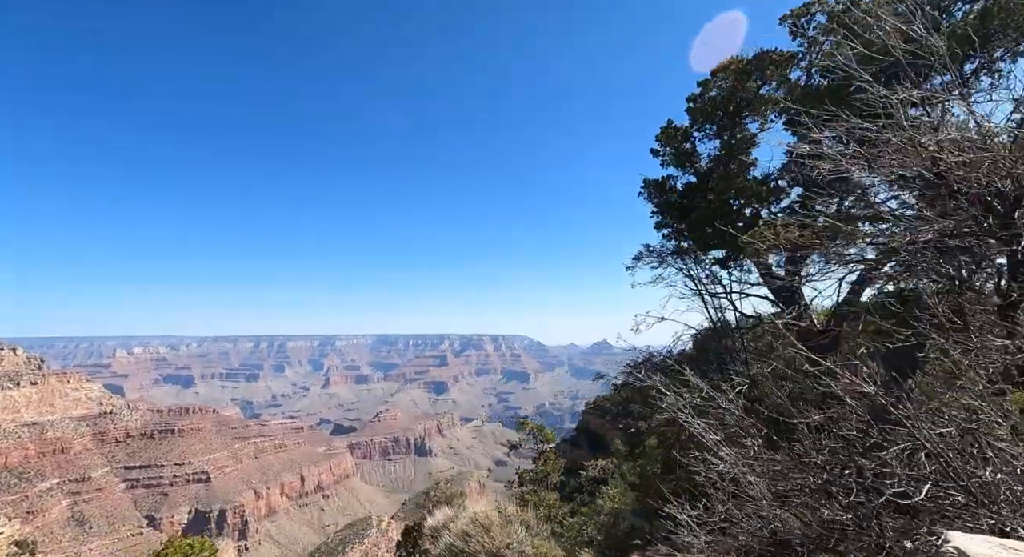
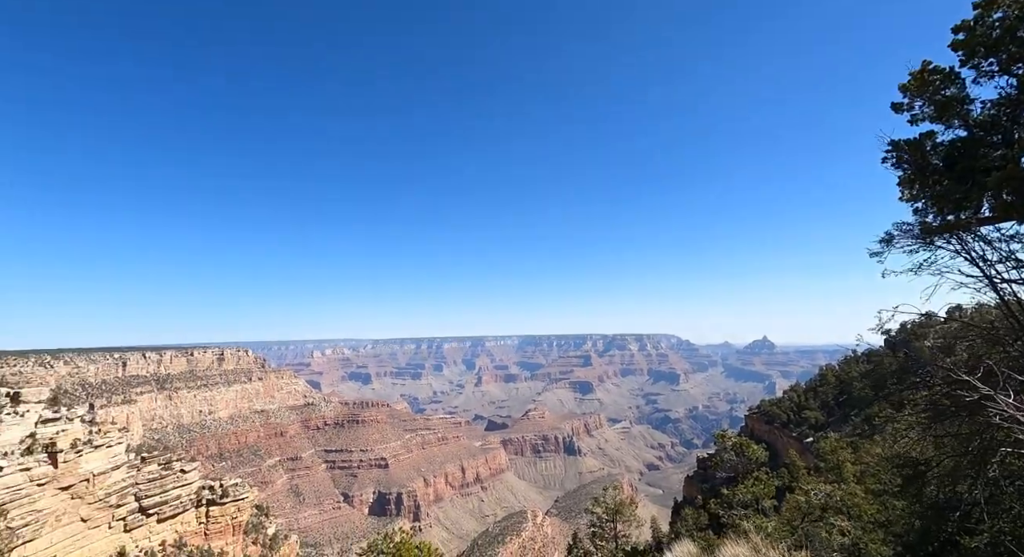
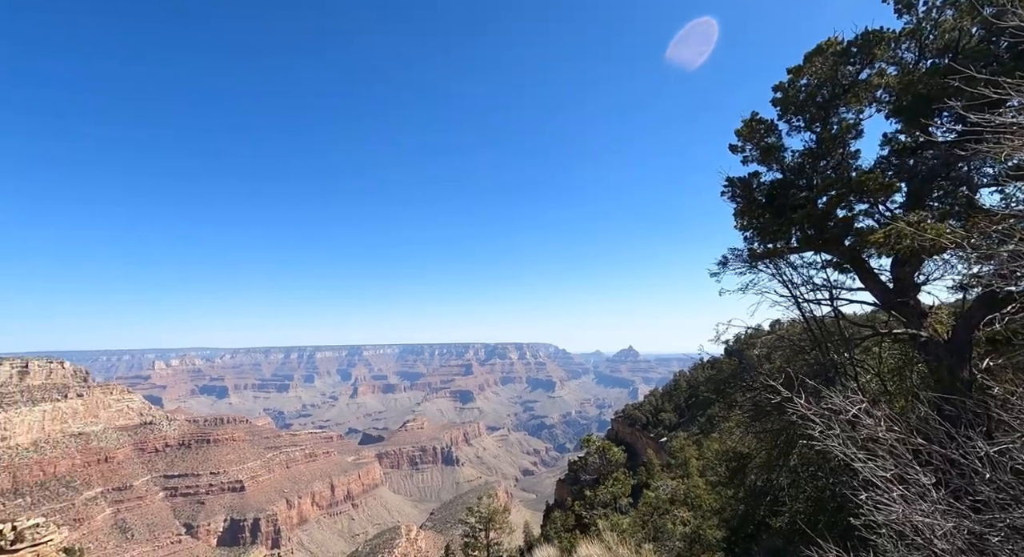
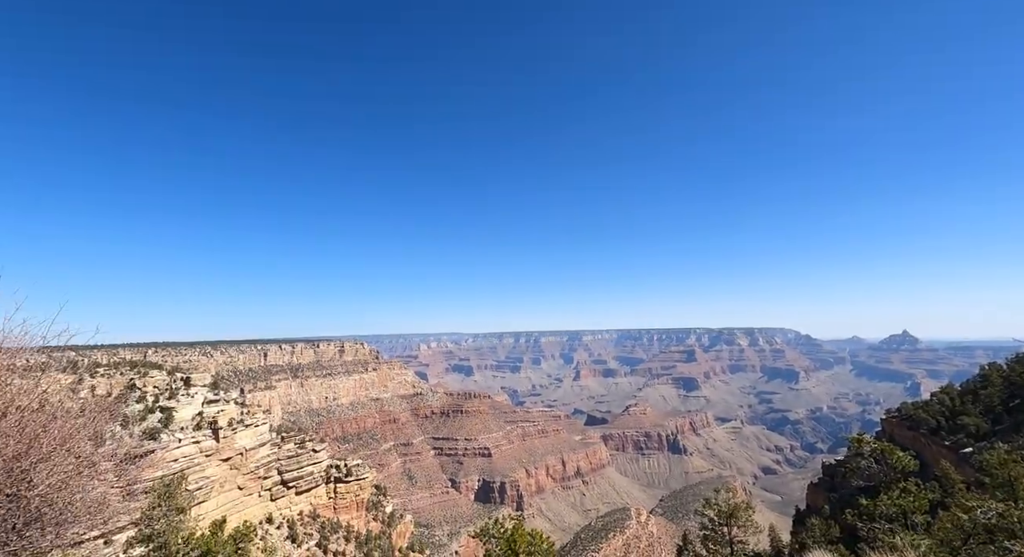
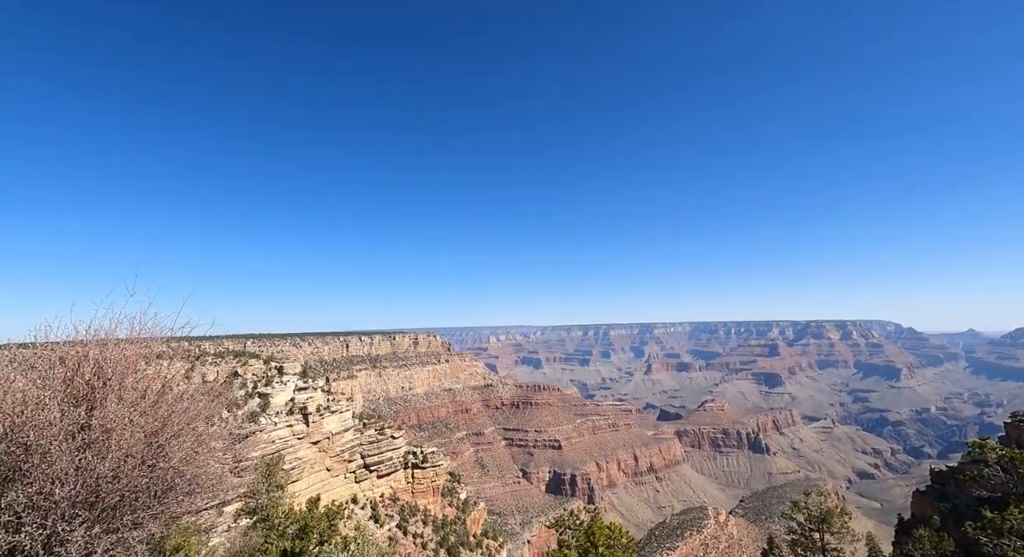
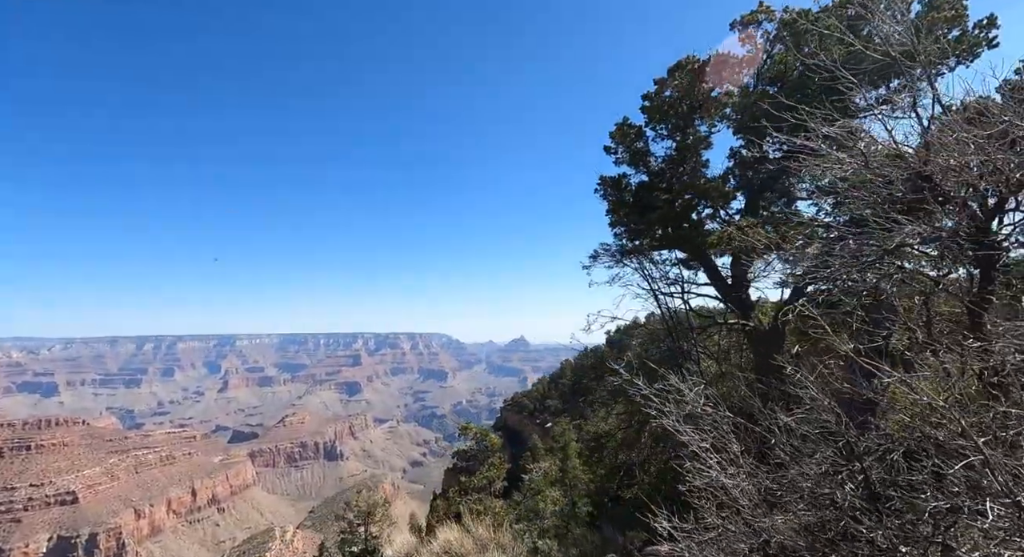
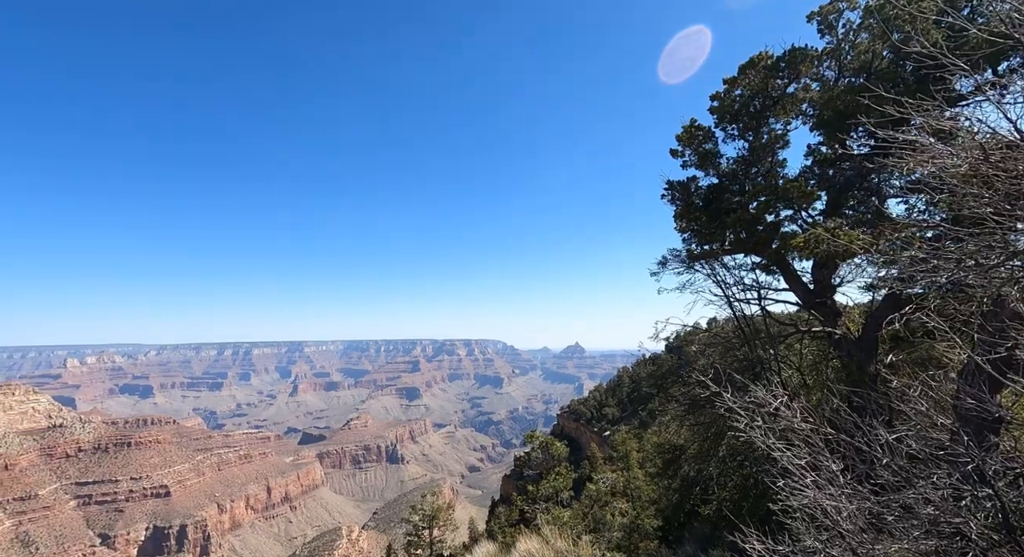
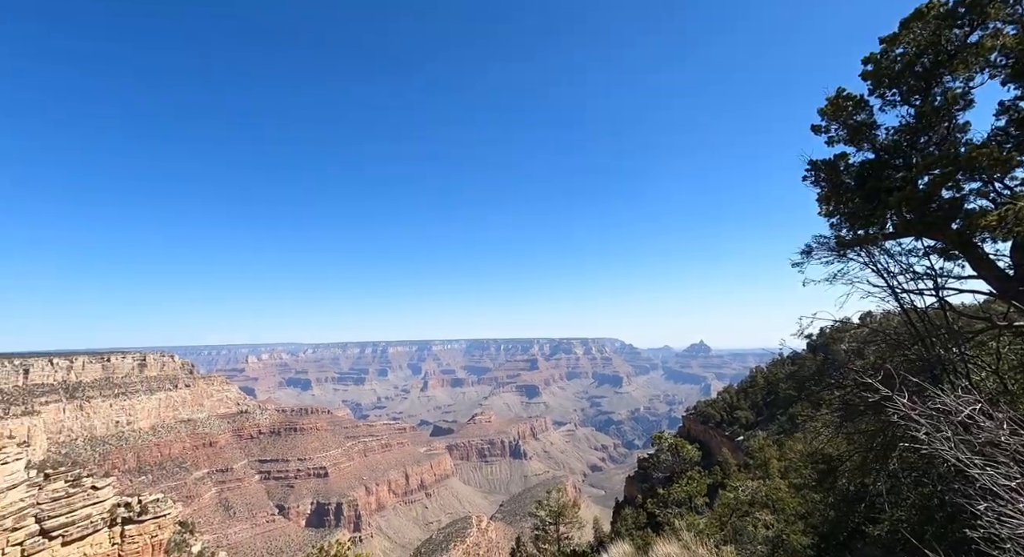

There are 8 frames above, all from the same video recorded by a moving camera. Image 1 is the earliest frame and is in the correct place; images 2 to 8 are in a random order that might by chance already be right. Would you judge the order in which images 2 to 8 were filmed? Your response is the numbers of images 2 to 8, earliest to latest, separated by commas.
6, 7, 3, 8, 2, 4, 5
